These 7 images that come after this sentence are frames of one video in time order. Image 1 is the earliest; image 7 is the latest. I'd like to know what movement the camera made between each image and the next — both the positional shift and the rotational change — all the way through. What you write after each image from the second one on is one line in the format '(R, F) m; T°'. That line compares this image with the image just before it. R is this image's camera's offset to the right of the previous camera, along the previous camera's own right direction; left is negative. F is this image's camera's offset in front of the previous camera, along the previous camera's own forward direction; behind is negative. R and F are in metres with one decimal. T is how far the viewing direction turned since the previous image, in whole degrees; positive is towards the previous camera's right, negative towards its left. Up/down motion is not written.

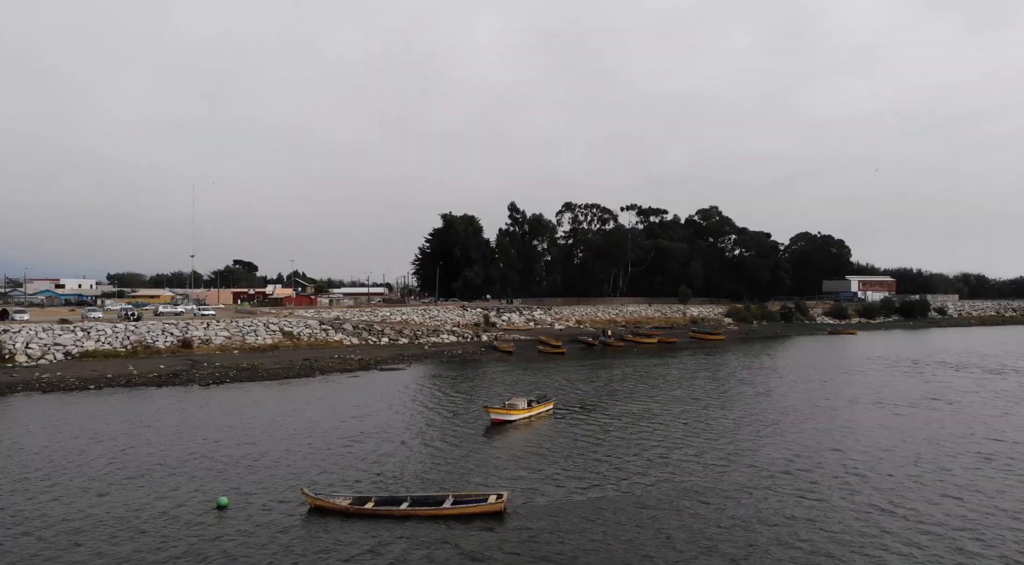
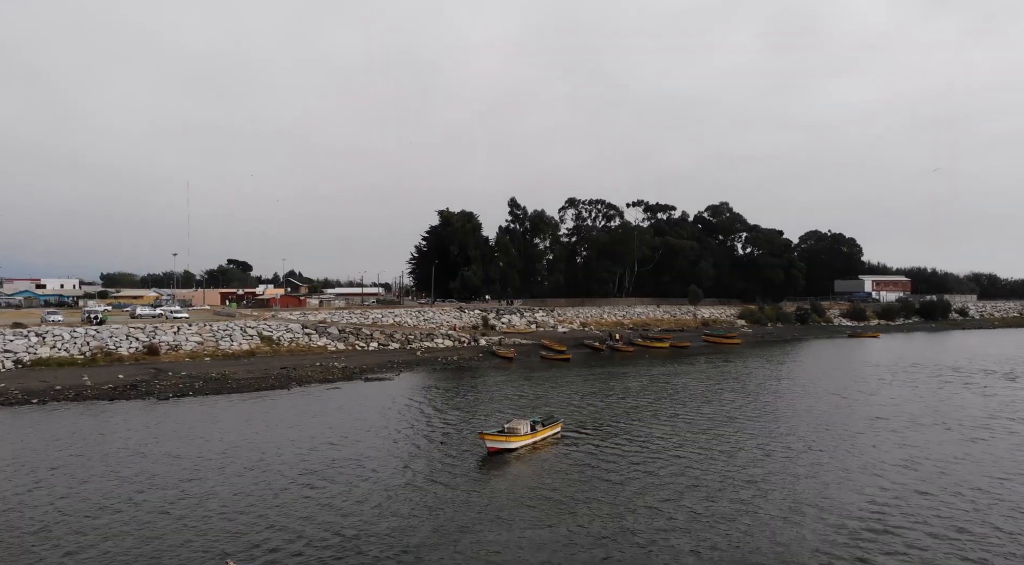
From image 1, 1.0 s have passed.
(0.0, +4.7) m; 0°
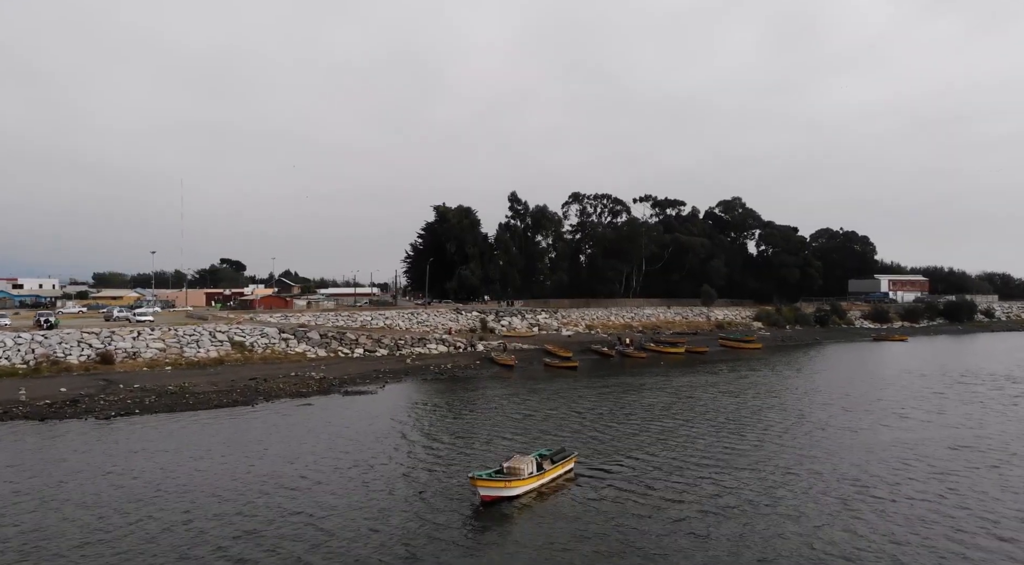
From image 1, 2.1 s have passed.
(0.0, +5.2) m; 0°
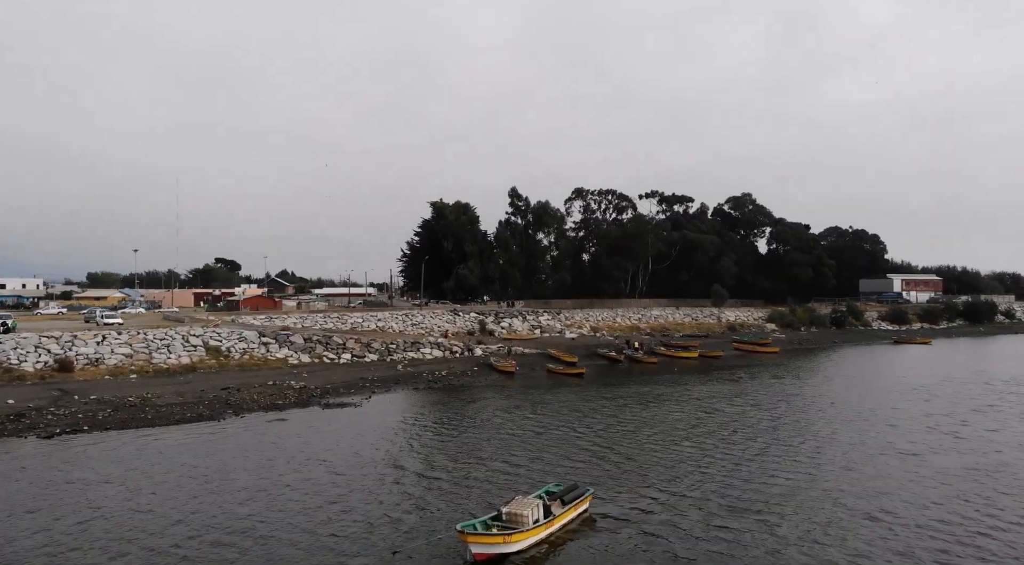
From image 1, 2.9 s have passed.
(0.0, +3.8) m; 0°
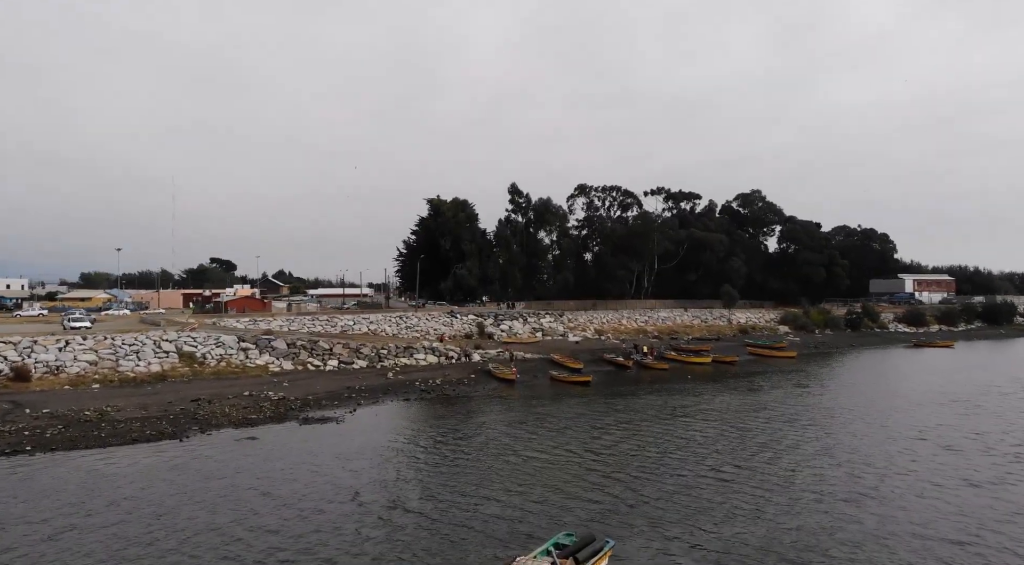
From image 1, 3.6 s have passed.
(0.0, +3.3) m; 0°
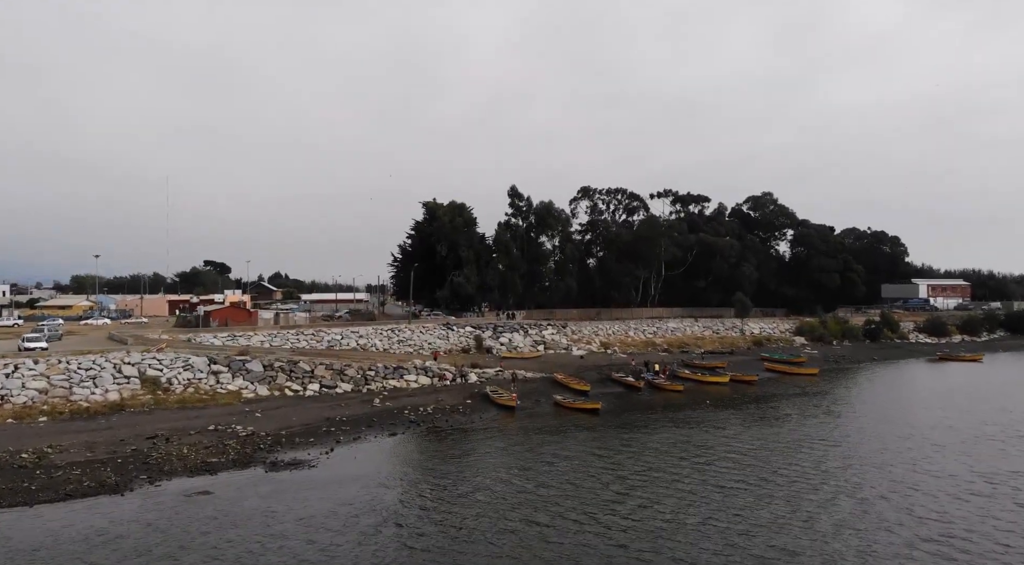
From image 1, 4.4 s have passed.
(0.0, +3.8) m; 0°
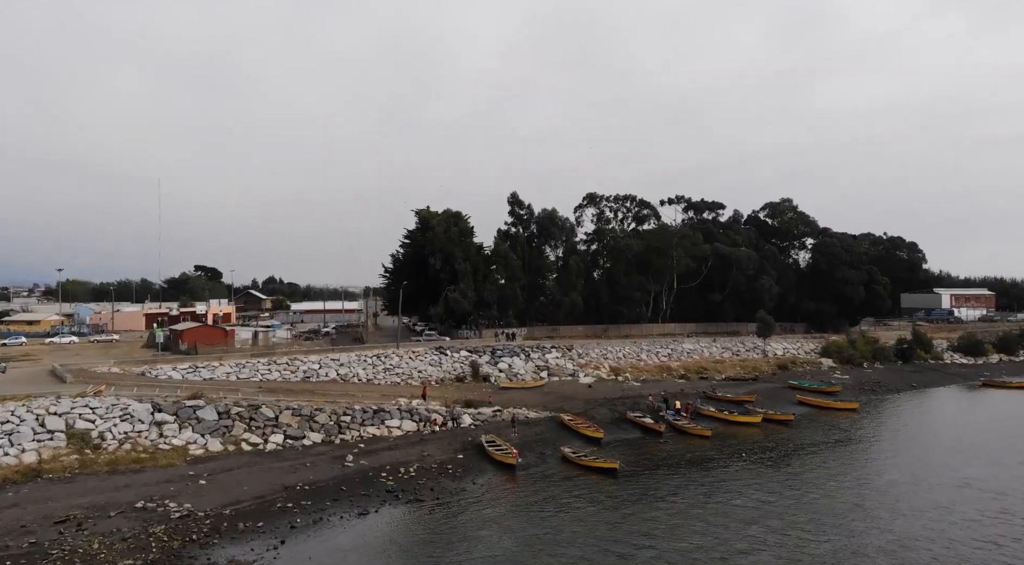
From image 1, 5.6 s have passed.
(0.0, +5.6) m; 0°
